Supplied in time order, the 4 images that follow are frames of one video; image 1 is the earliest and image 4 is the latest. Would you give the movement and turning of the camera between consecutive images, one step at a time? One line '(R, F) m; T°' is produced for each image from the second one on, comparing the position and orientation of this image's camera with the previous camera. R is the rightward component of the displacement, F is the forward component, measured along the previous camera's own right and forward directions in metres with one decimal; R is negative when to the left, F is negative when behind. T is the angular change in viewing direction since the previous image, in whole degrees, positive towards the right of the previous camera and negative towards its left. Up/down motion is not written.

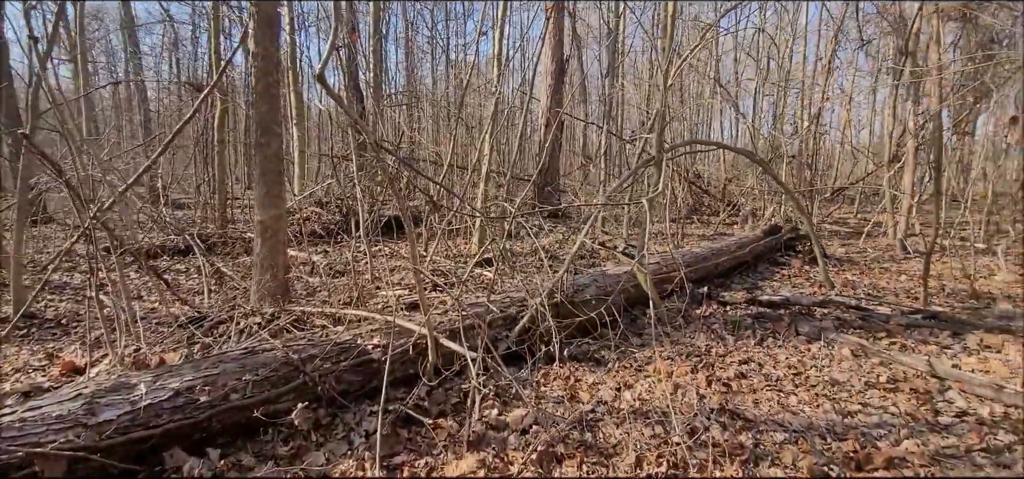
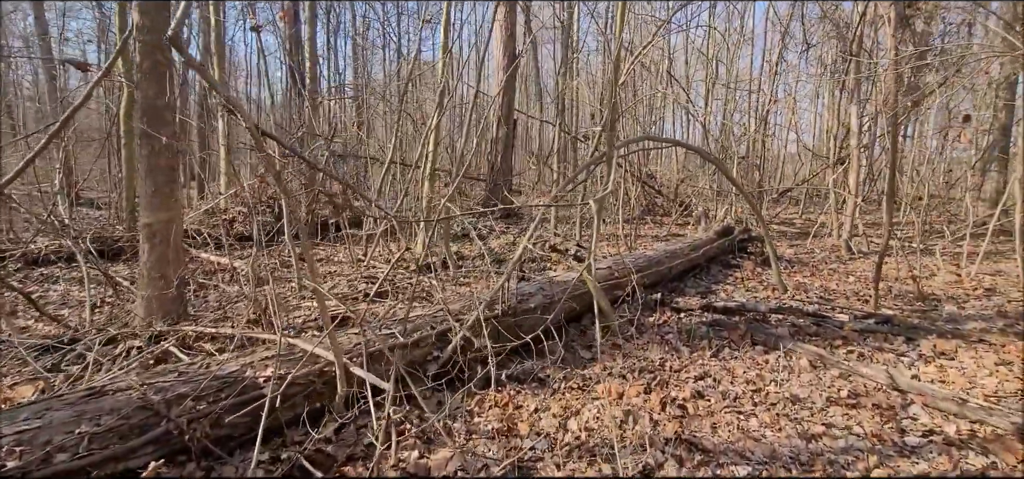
(+0.1, +0.4) m; +5°
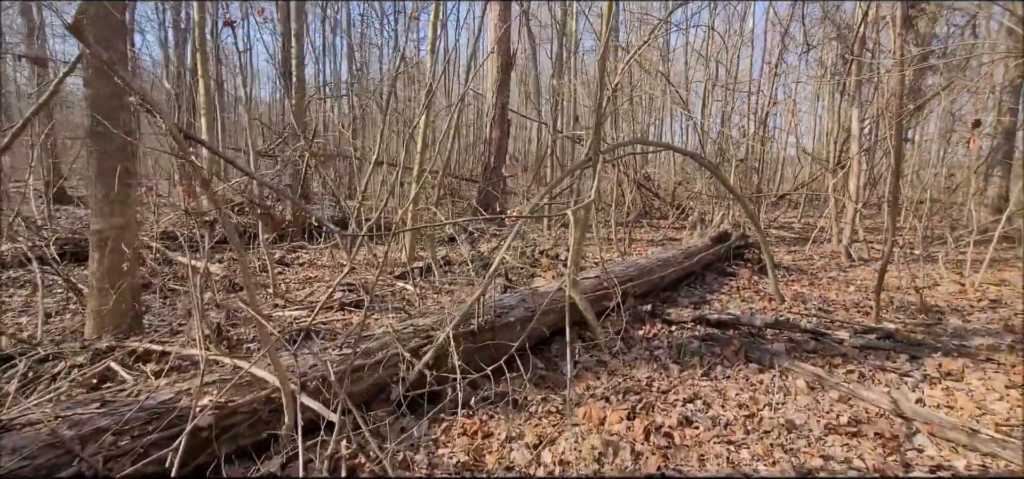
(+0.1, +0.2) m; 0°
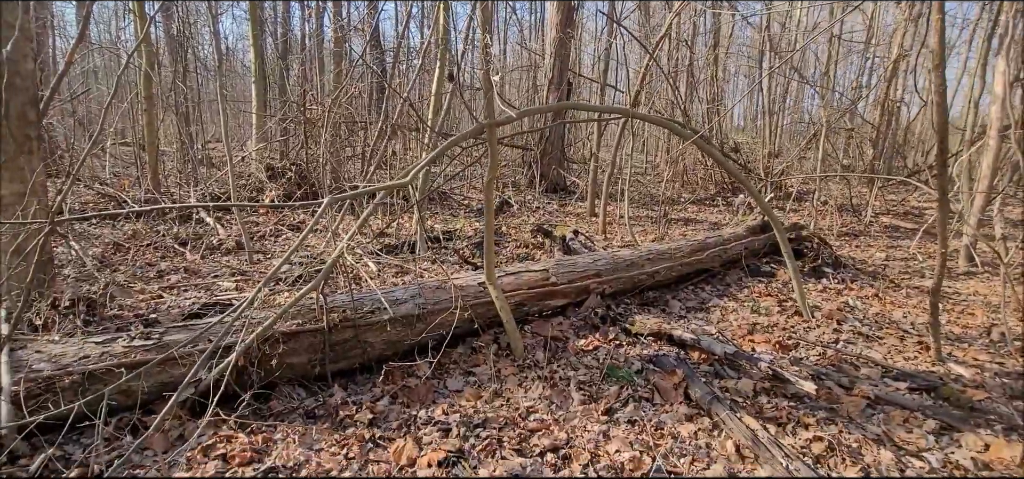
(+1.3, +0.7) m; -14°
